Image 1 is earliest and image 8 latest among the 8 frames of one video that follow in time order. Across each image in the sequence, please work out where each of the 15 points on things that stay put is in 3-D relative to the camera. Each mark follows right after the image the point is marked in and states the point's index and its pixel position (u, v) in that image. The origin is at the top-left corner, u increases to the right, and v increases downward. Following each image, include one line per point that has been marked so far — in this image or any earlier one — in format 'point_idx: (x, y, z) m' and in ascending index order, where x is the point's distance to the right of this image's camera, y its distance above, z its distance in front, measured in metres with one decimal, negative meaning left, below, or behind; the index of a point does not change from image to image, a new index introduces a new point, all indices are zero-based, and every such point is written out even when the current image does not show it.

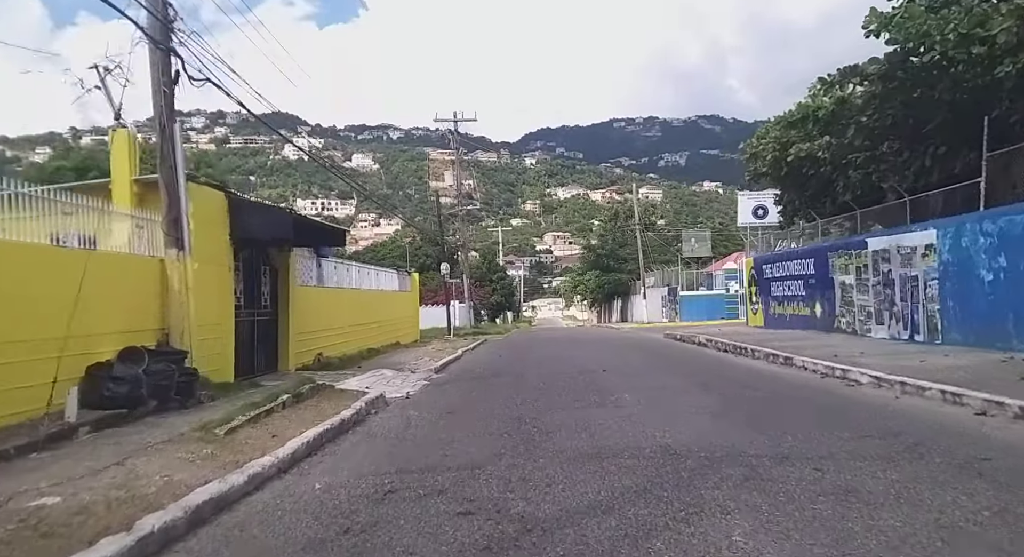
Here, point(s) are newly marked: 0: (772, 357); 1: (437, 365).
0: (+6.2, -1.9, +15.9) m
1: (-2.0, -2.4, +18.6) m
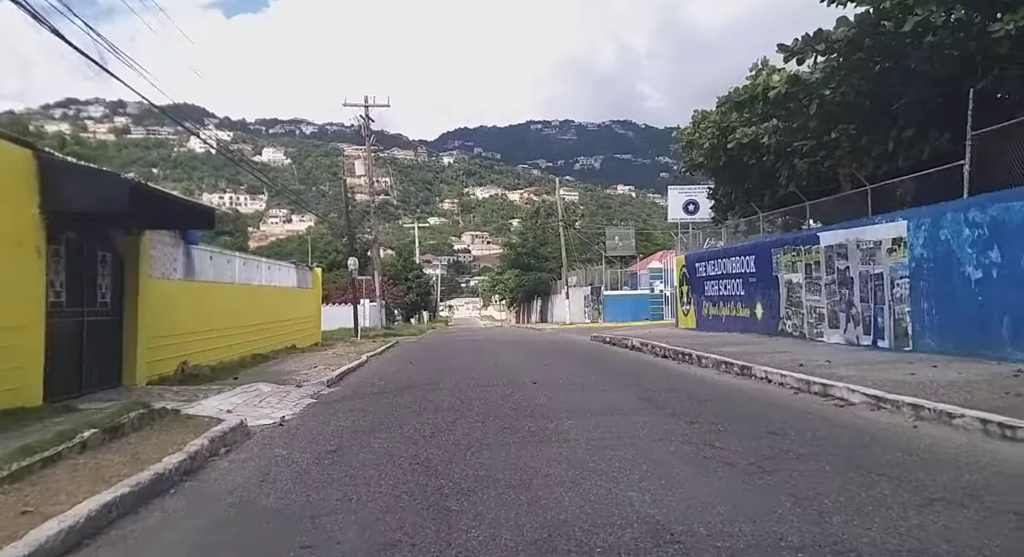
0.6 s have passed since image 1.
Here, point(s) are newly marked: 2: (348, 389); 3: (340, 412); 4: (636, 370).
0: (+4.4, -1.8, +13.9) m
1: (-4.2, -2.2, +15.5) m
2: (-3.4, -2.3, +13.6) m
3: (-2.9, -2.2, +11.0) m
4: (+2.7, -2.0, +14.3) m
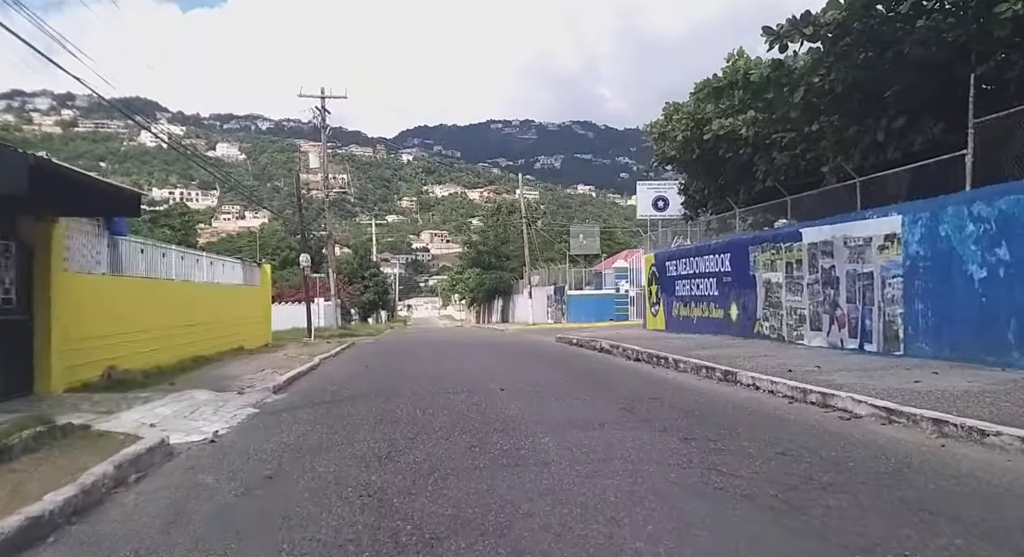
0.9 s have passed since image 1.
0: (+3.7, -1.8, +13.0) m
1: (-4.9, -2.1, +14.1) m
2: (-4.0, -2.2, +12.2) m
3: (-3.4, -2.1, +9.6) m
4: (+2.0, -2.0, +13.3) m
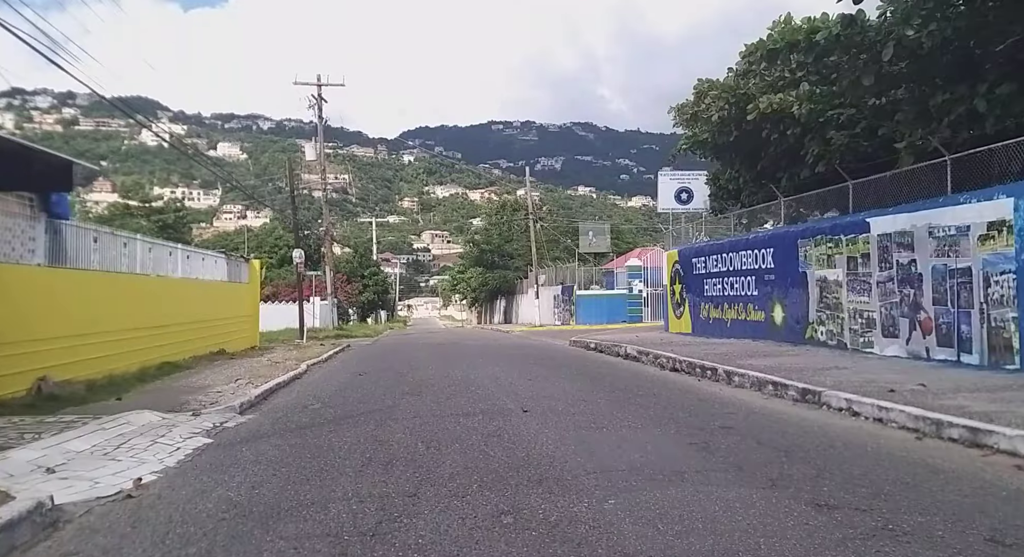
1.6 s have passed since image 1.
0: (+4.1, -1.7, +10.6) m
1: (-4.6, -2.0, +11.7) m
2: (-3.7, -2.1, +9.9) m
3: (-3.0, -2.0, +7.3) m
4: (+2.4, -1.9, +10.9) m
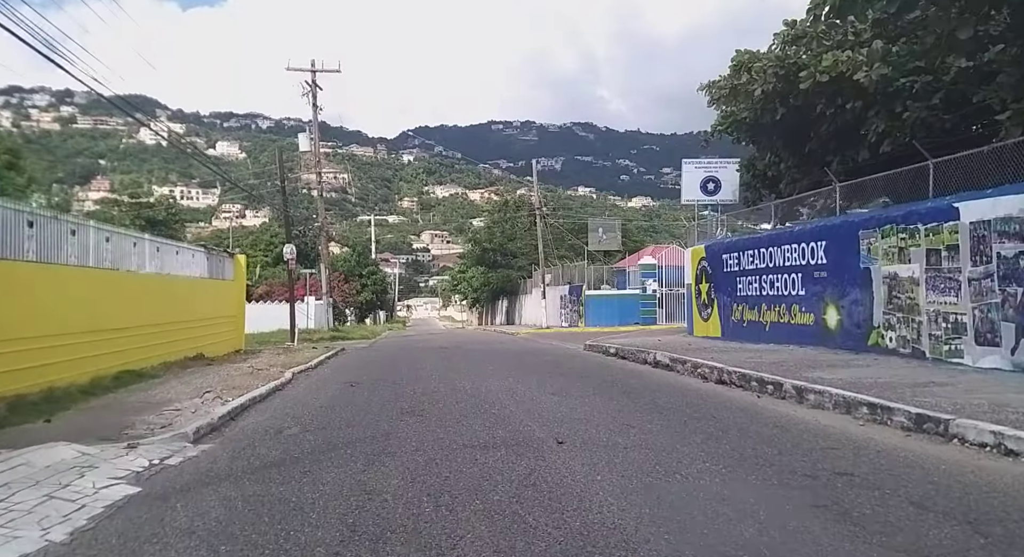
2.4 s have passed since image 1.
0: (+4.4, -1.6, +8.4) m
1: (-4.2, -1.9, +9.6) m
2: (-3.3, -2.0, +7.7) m
3: (-2.7, -1.9, +5.1) m
4: (+2.7, -1.8, +8.7) m
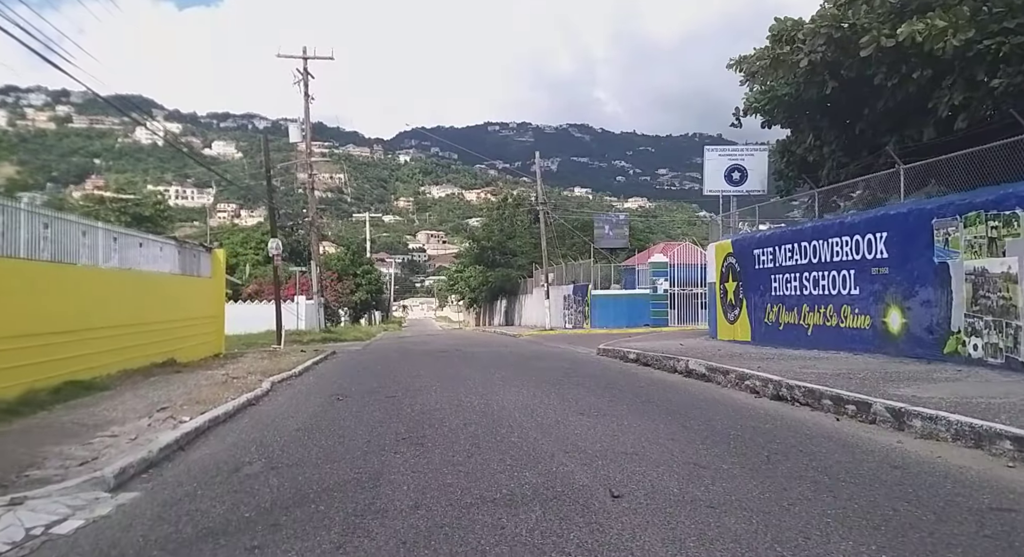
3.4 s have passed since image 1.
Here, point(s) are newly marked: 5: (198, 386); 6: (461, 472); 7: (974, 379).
0: (+4.7, -1.6, +6.5) m
1: (-4.0, -1.8, +7.6) m
2: (-3.0, -1.9, +5.7) m
3: (-2.4, -1.8, +3.1) m
4: (+3.0, -1.7, +6.8) m
5: (-6.2, -2.1, +12.8) m
6: (-0.5, -1.8, +6.1) m
7: (+6.8, -1.5, +9.7) m
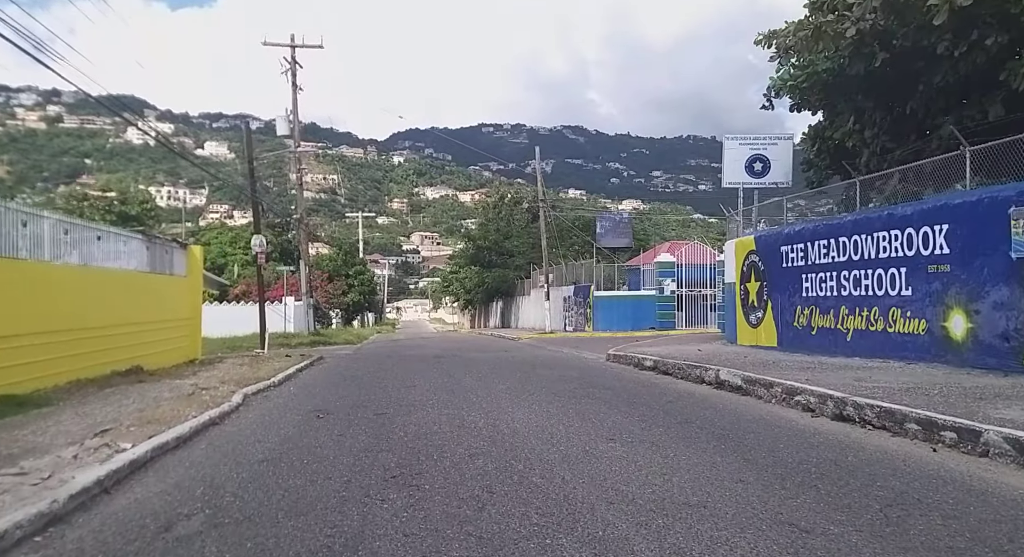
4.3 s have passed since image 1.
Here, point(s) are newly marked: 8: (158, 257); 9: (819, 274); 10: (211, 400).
0: (+4.9, -1.5, +4.9) m
1: (-3.8, -1.8, +5.9) m
2: (-2.8, -1.8, +4.0) m
3: (-2.1, -1.7, +1.4) m
4: (+3.2, -1.7, +5.1) m
5: (-6.0, -2.1, +11.1) m
6: (-0.3, -1.7, +4.4) m
7: (+7.0, -1.4, +8.1) m
8: (-9.9, +0.6, +18.4) m
9: (+7.0, +0.1, +14.9) m
10: (-5.3, -2.1, +11.5) m
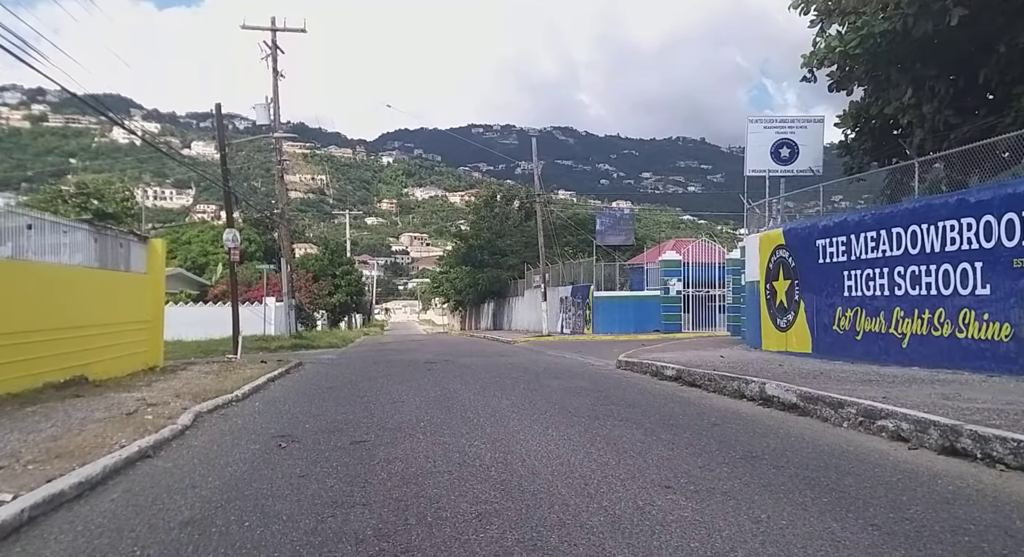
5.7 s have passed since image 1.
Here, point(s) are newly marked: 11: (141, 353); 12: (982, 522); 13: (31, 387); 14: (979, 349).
0: (+5.1, -1.5, +3.0) m
1: (-3.6, -1.7, +3.8) m
2: (-2.6, -1.7, +2.0) m
3: (-1.9, -1.6, -0.6) m
4: (+3.4, -1.6, +3.2) m
5: (-5.9, -2.0, +9.1) m
6: (0.0, -1.6, +2.4) m
7: (+7.2, -1.4, +6.2) m
8: (-9.9, +0.6, +16.3) m
9: (+7.0, +0.2, +13.1) m
10: (-5.2, -2.0, +9.4) m
11: (-10.1, -2.0, +18.0) m
12: (+3.4, -1.7, +4.5) m
13: (-9.3, -2.1, +13.2) m
14: (+7.4, -1.1, +10.4) m
